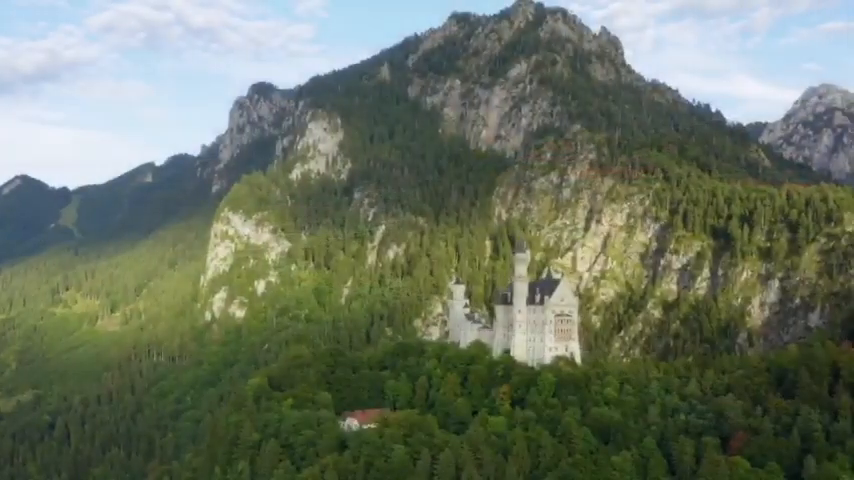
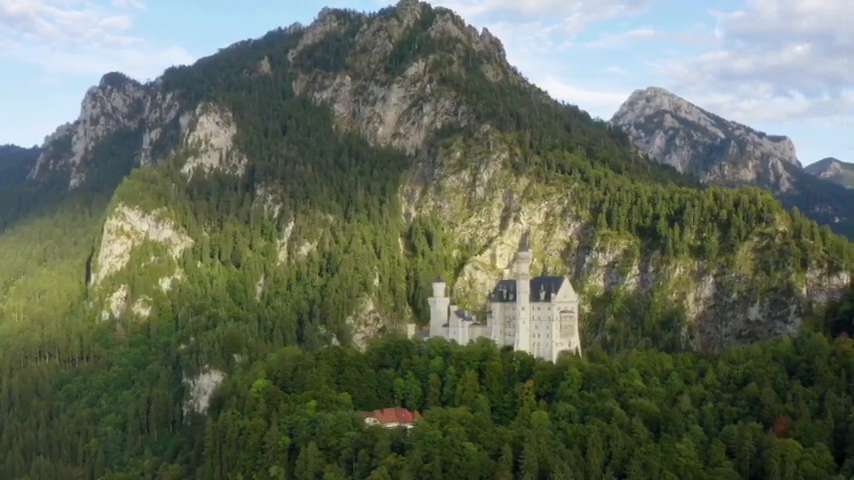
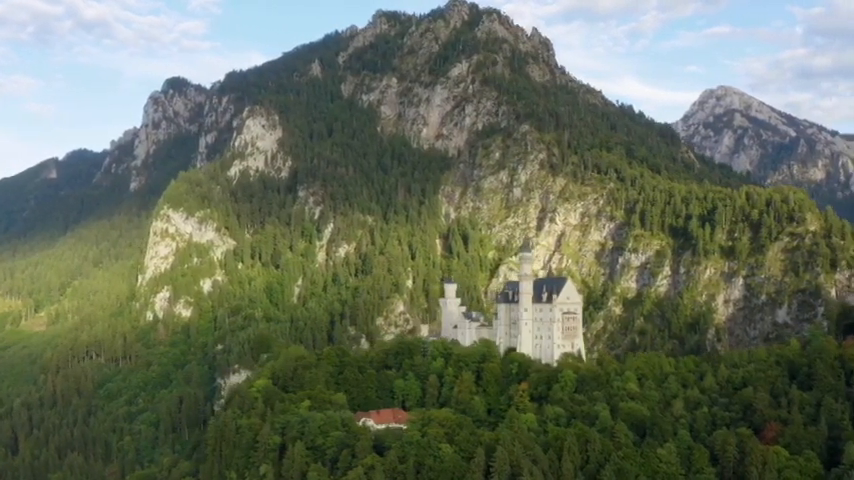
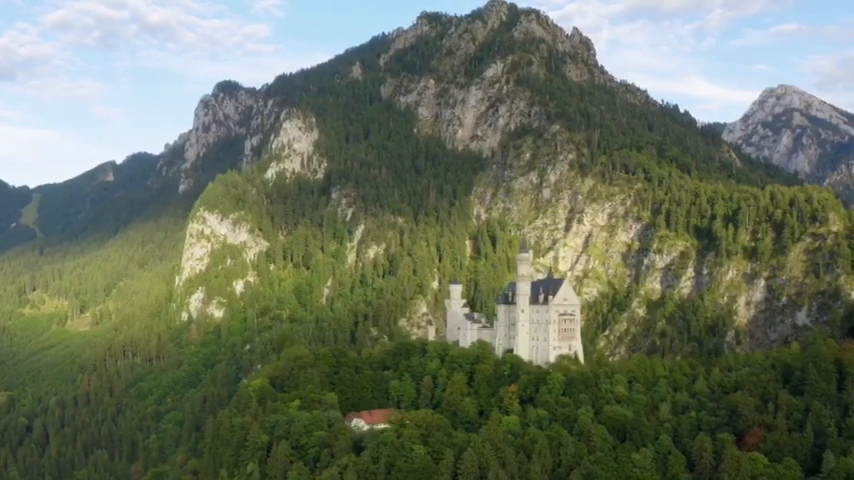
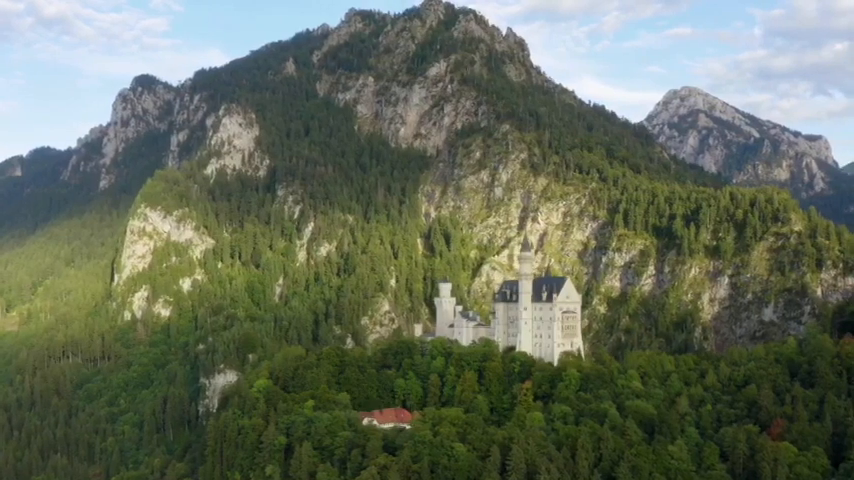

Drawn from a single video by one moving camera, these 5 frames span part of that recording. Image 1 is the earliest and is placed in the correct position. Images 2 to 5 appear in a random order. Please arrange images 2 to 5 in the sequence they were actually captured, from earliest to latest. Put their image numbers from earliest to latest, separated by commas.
4, 3, 5, 2
